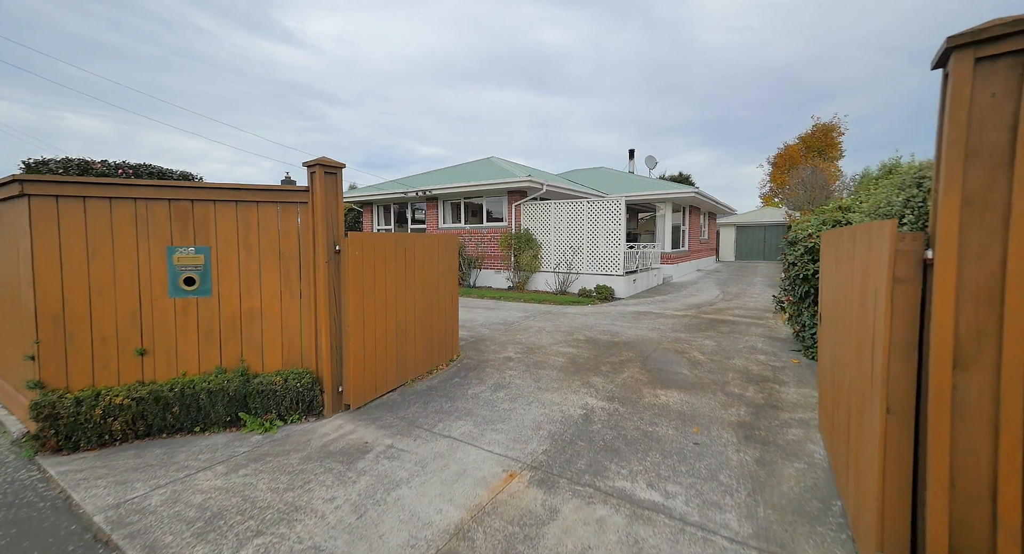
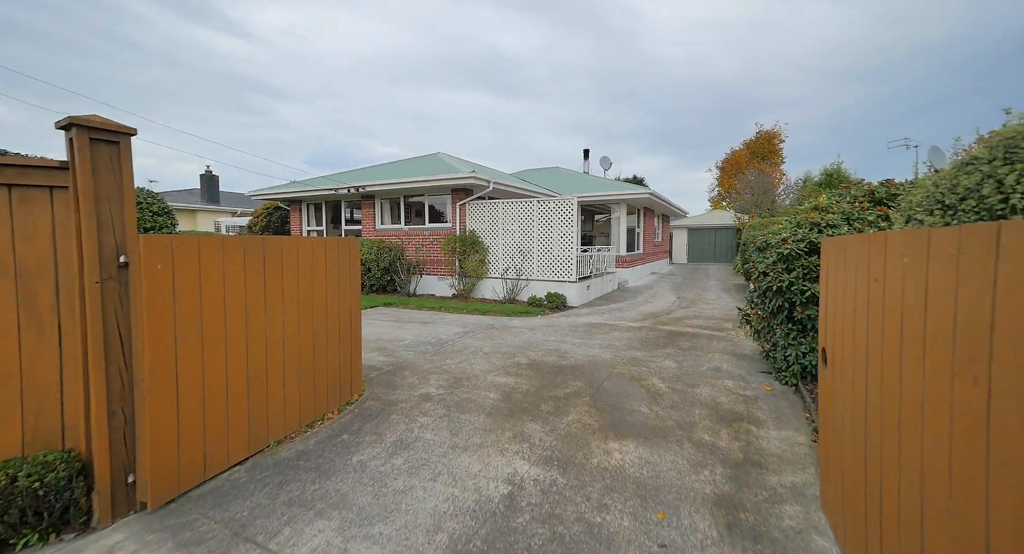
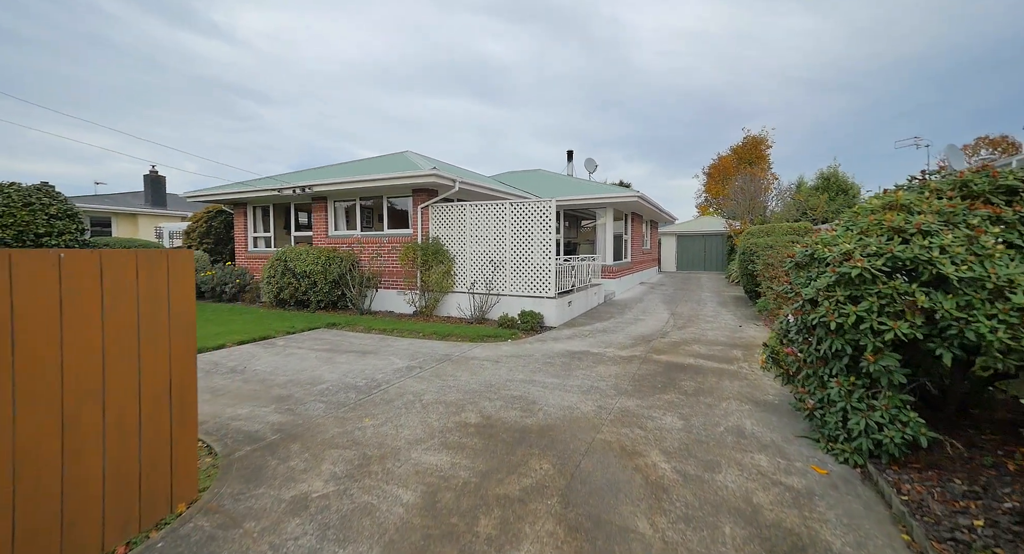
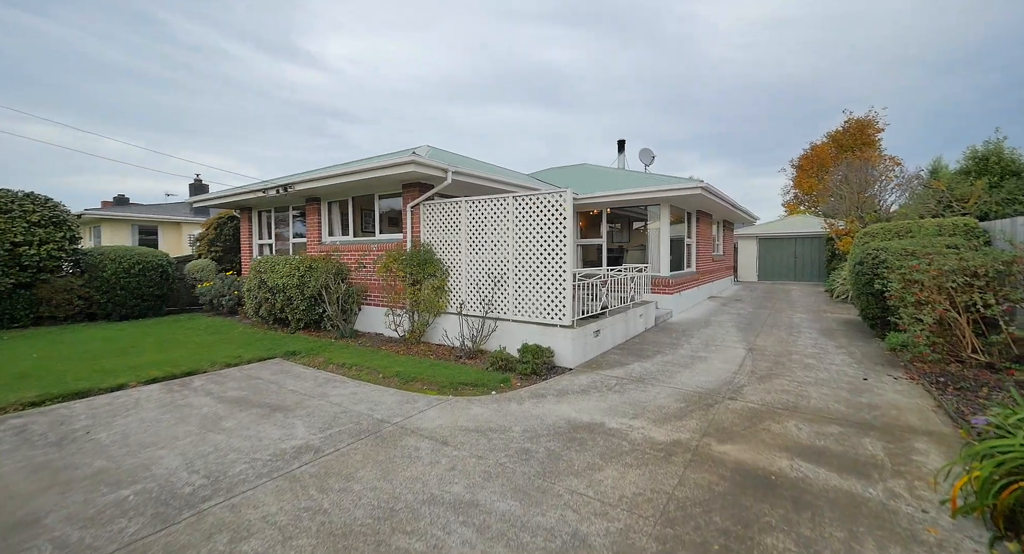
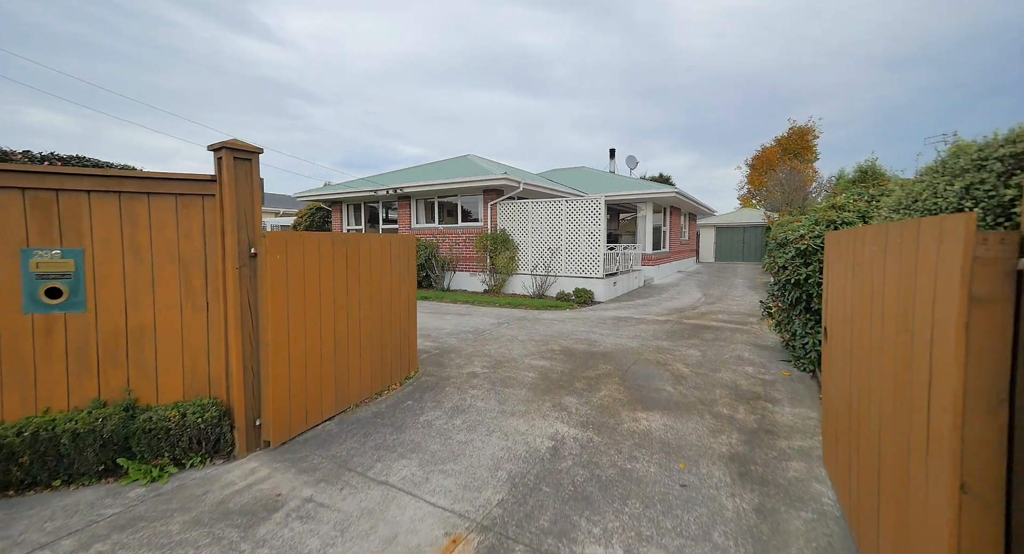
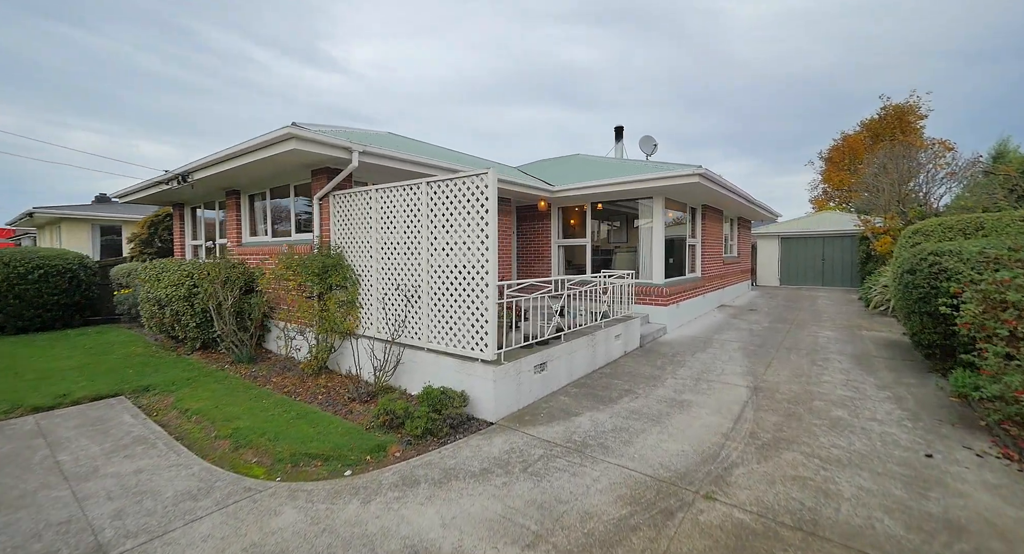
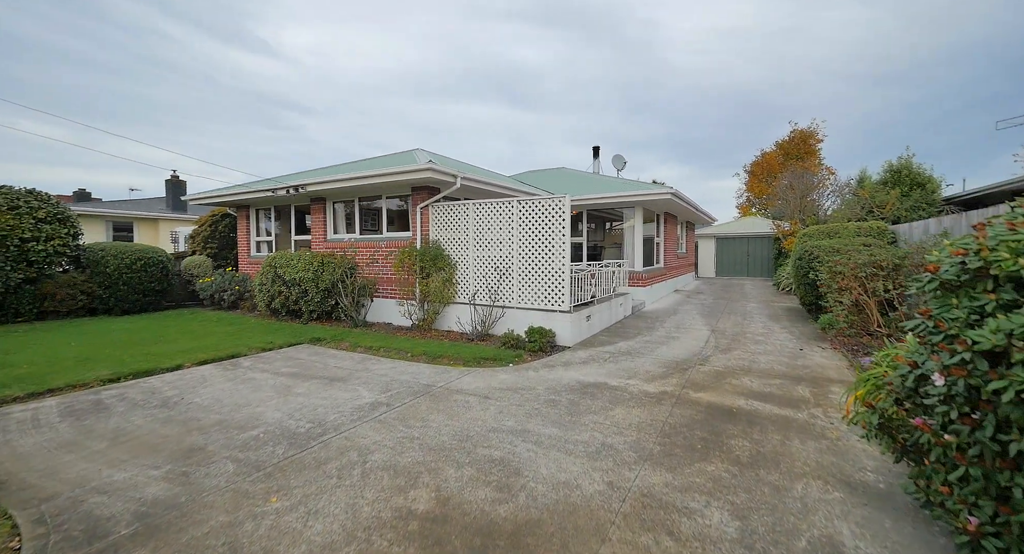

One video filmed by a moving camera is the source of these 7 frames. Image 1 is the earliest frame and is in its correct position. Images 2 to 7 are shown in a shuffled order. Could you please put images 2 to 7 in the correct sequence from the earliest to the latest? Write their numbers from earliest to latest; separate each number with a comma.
5, 2, 3, 7, 4, 6
